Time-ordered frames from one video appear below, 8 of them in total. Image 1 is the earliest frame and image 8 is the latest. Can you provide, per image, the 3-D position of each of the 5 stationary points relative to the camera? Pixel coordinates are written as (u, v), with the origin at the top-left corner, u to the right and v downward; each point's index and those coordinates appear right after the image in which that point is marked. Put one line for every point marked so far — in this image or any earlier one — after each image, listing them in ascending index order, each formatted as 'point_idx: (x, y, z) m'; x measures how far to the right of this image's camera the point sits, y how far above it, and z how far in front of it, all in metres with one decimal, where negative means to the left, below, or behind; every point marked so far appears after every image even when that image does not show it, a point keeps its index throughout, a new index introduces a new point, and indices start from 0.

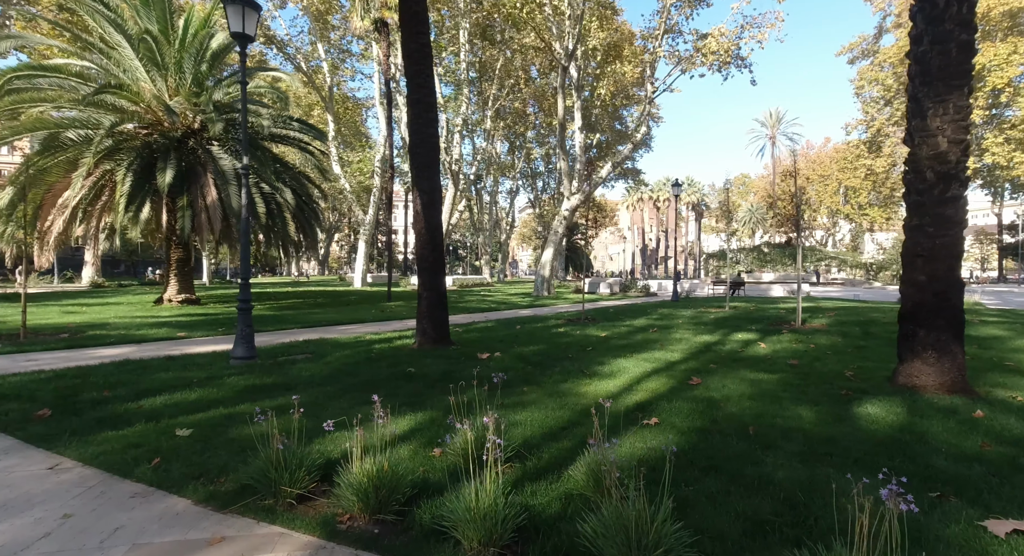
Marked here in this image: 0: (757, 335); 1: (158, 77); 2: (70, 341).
0: (+4.3, -1.0, +9.6) m
1: (-10.2, +5.8, +15.8) m
2: (-7.5, -1.0, +9.4) m
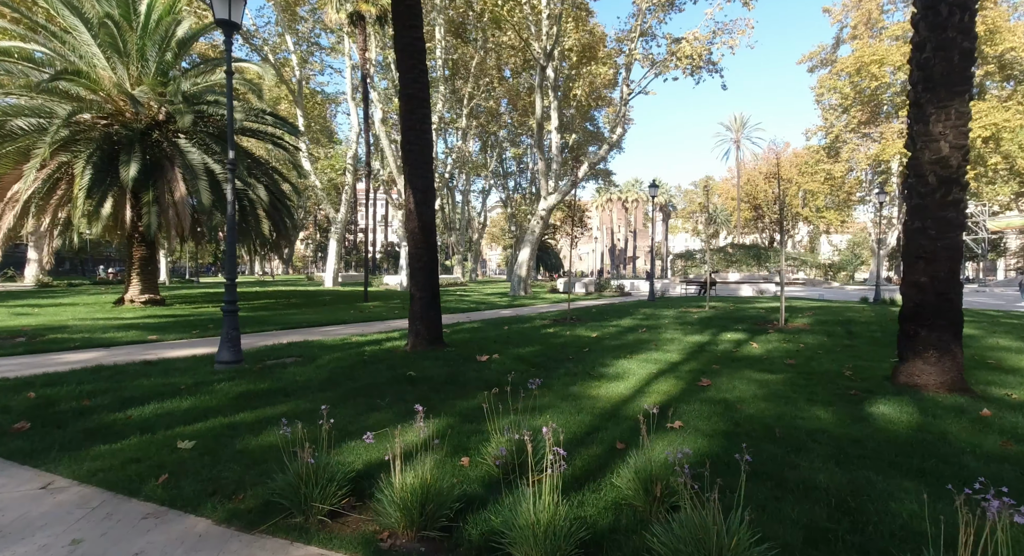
0: (+4.1, -1.0, +9.7) m
1: (-10.7, +5.8, +15.1) m
2: (-7.7, -1.0, +8.9) m
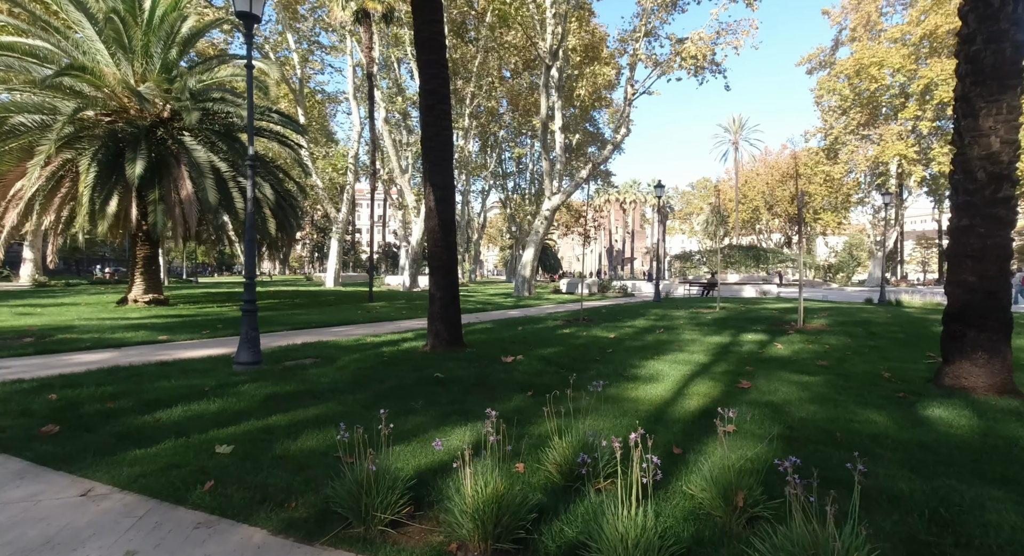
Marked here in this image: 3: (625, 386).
0: (+4.4, -1.0, +9.6) m
1: (-10.4, +5.8, +14.9) m
2: (-7.4, -1.0, +8.7) m
3: (+1.1, -1.1, +5.6) m
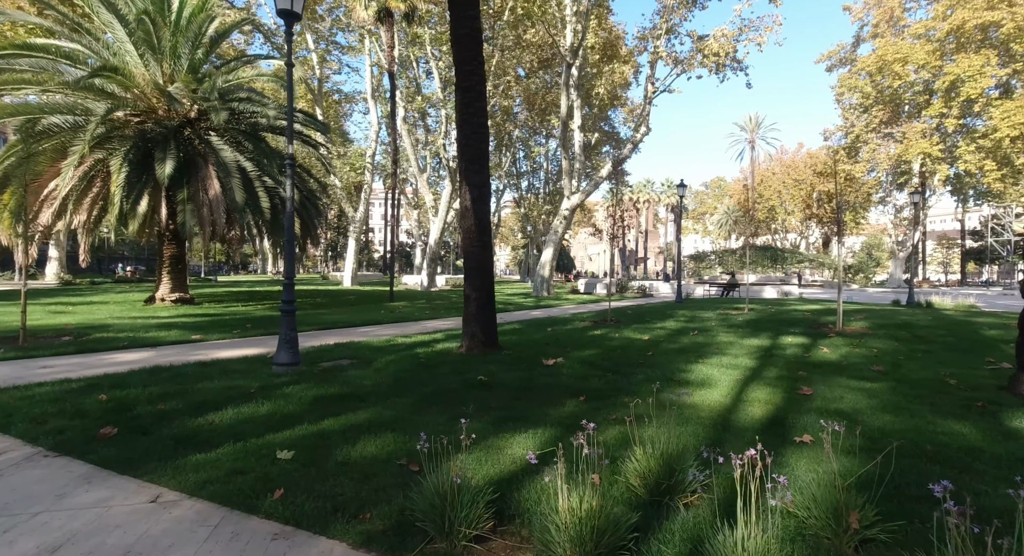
0: (+5.0, -1.0, +9.4) m
1: (-9.7, +5.8, +15.0) m
2: (-6.8, -1.0, +8.7) m
3: (+1.6, -1.1, +5.4) m
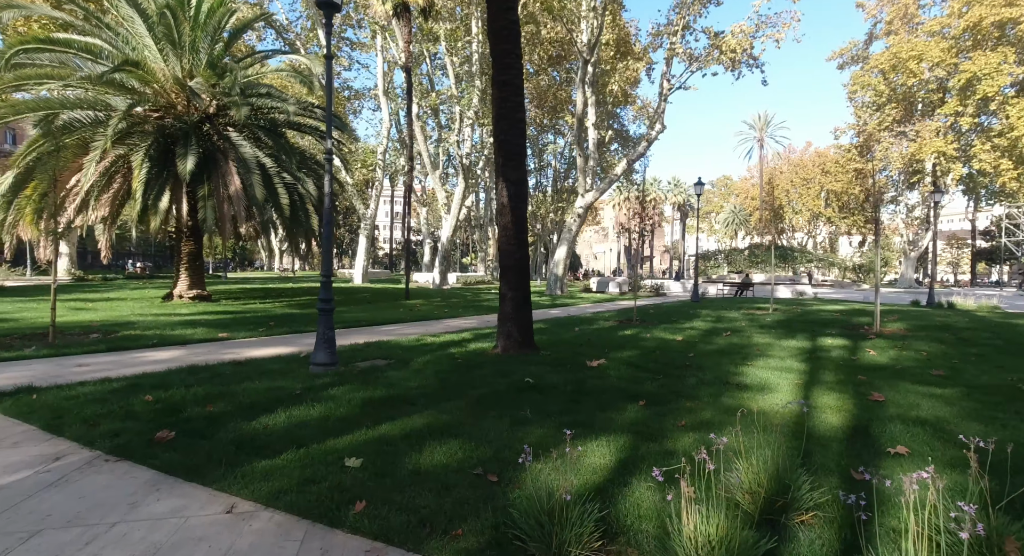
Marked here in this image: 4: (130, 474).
0: (+5.6, -1.0, +9.2) m
1: (-9.0, +5.9, +14.9) m
2: (-6.3, -1.0, +8.6) m
3: (+2.1, -1.1, +5.2) m
4: (-2.2, -1.2, +3.3) m
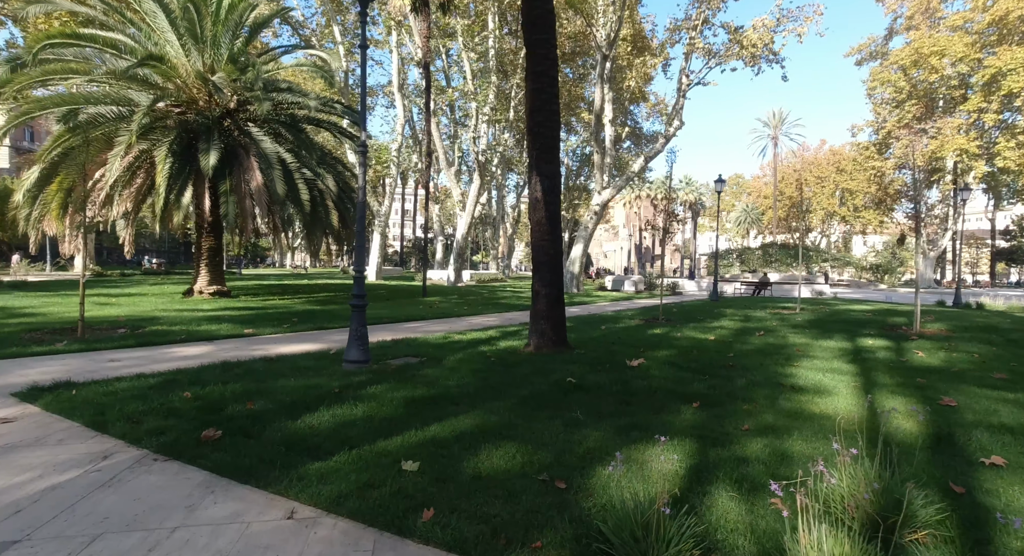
0: (+6.1, -1.0, +8.9) m
1: (-8.4, +6.0, +14.8) m
2: (-5.8, -0.9, +8.5) m
3: (+2.5, -1.1, +5.0) m
4: (-1.9, -1.1, +3.1) m
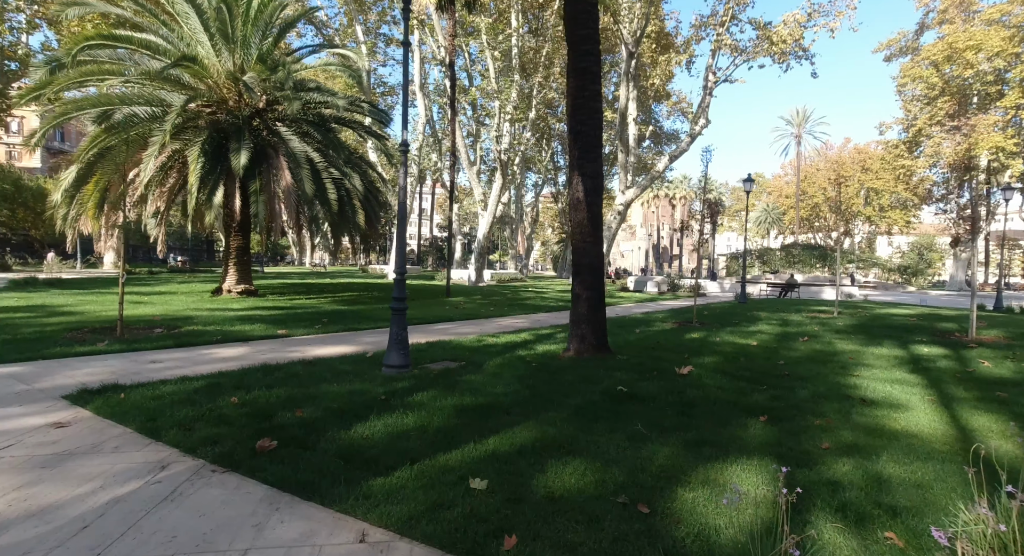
0: (+6.6, -1.1, +8.5) m
1: (-7.6, +6.0, +14.9) m
2: (-5.2, -0.9, +8.5) m
3: (+3.0, -1.1, +4.7) m
4: (-1.4, -1.1, +3.0) m
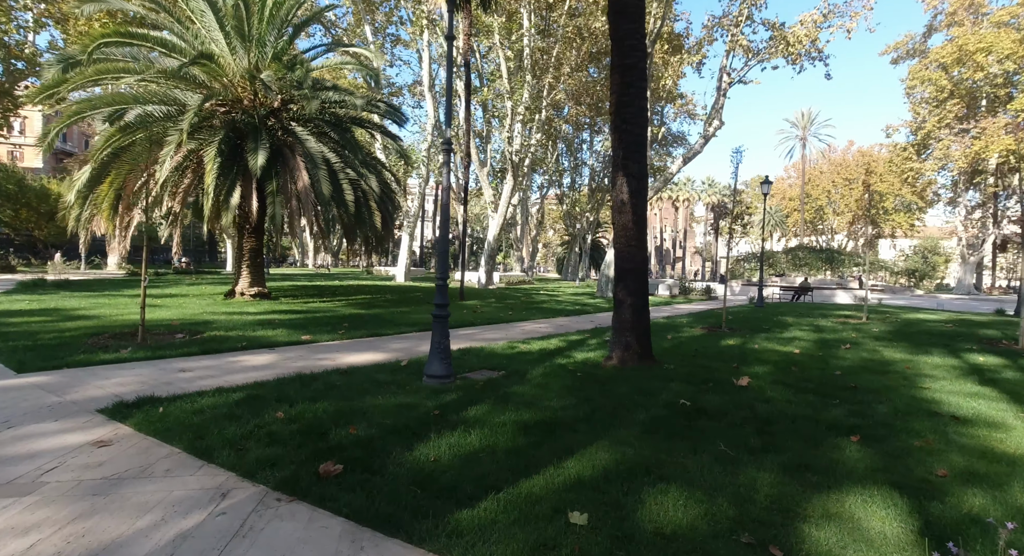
0: (+7.2, -1.2, +8.1) m
1: (-7.0, +6.0, +14.6) m
2: (-4.6, -0.9, +8.2) m
3: (+3.5, -1.2, +4.3) m
4: (-0.9, -1.2, +2.7) m
